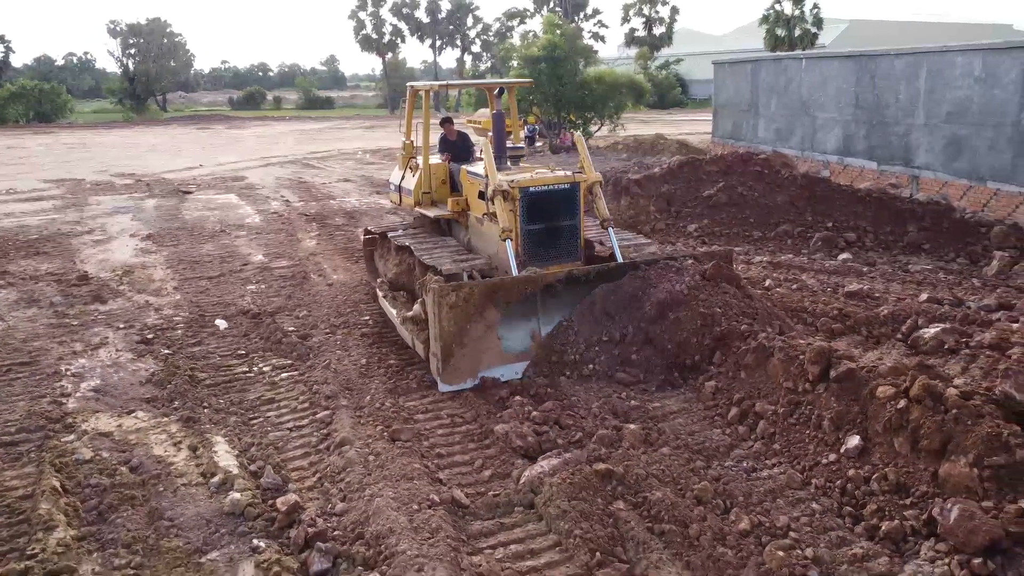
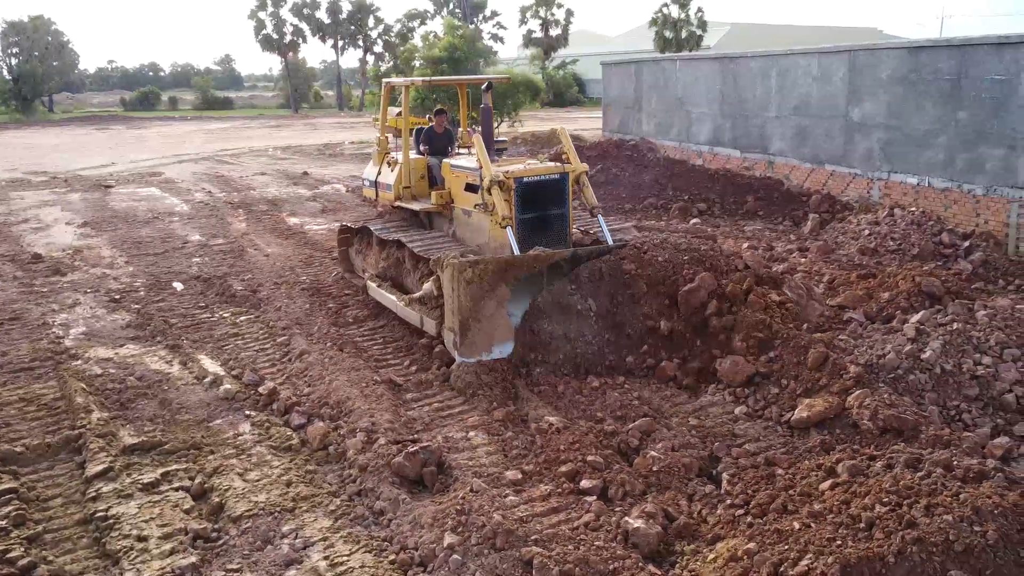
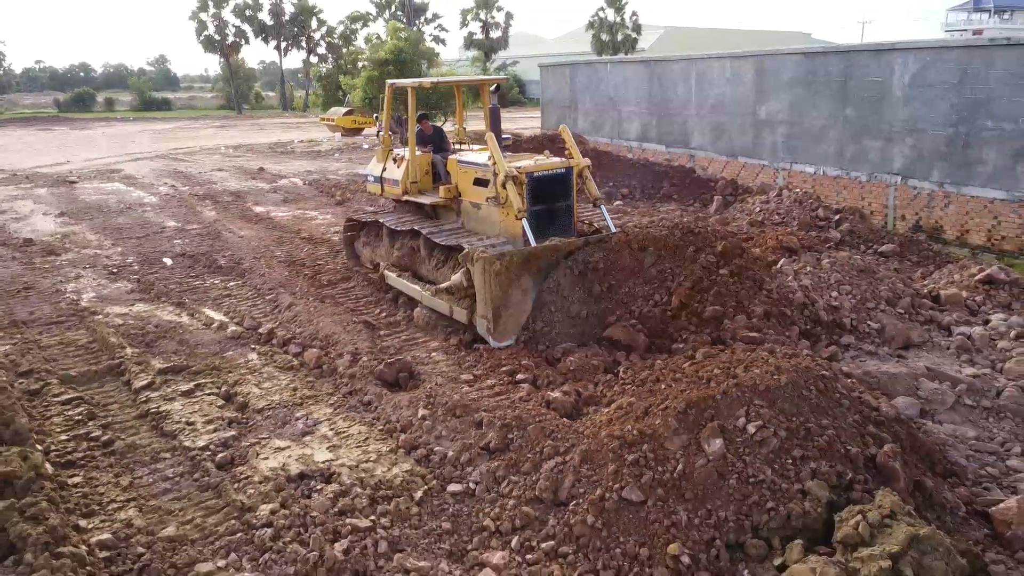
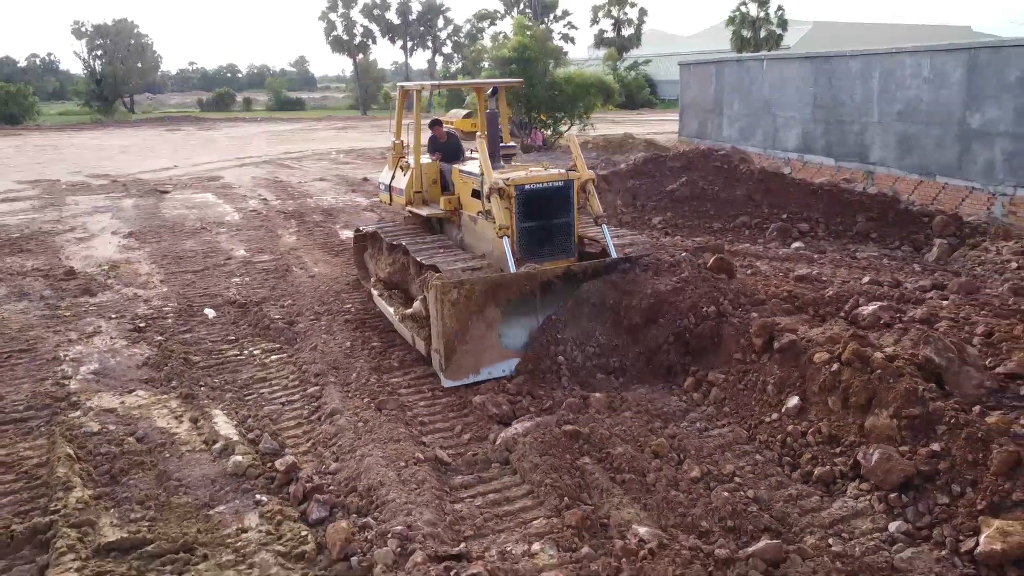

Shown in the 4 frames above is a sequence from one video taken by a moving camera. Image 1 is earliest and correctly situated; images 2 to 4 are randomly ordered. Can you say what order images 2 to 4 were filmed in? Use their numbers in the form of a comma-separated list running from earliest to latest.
4, 2, 3
